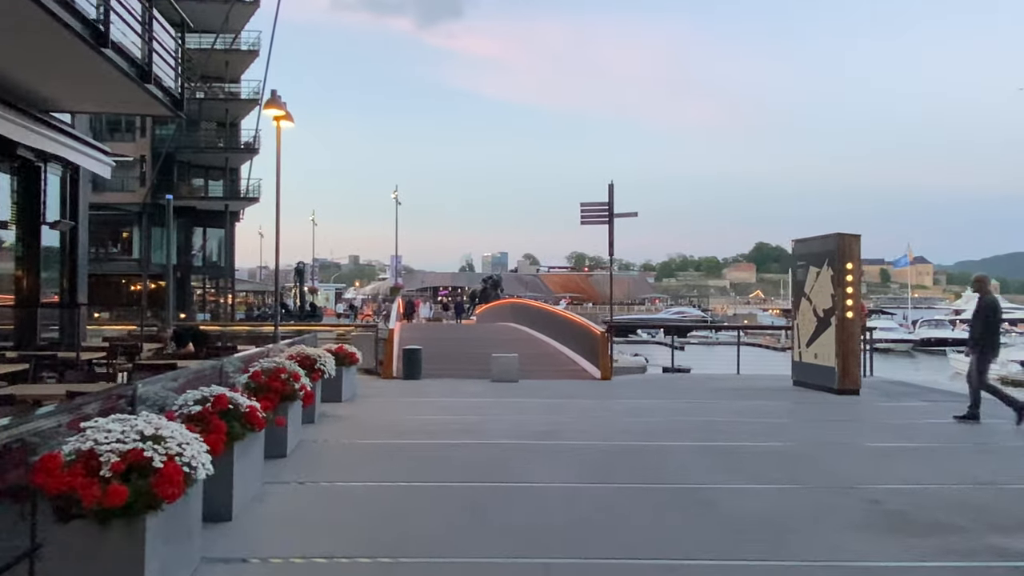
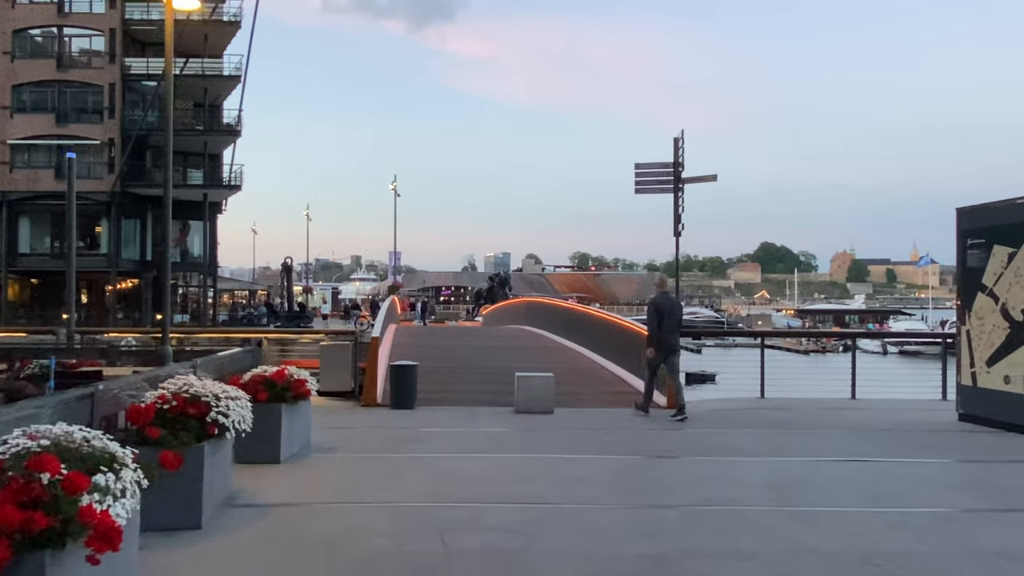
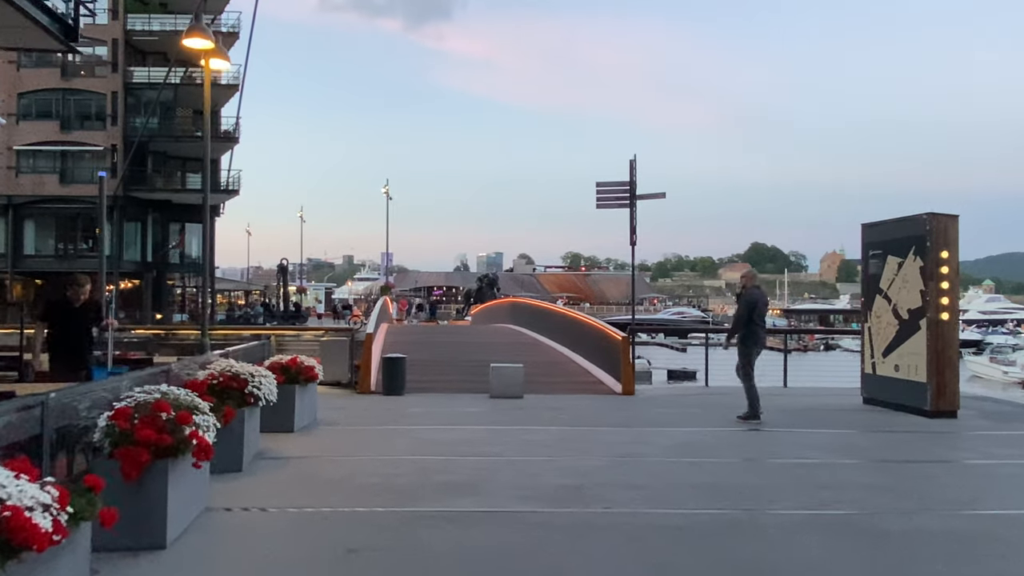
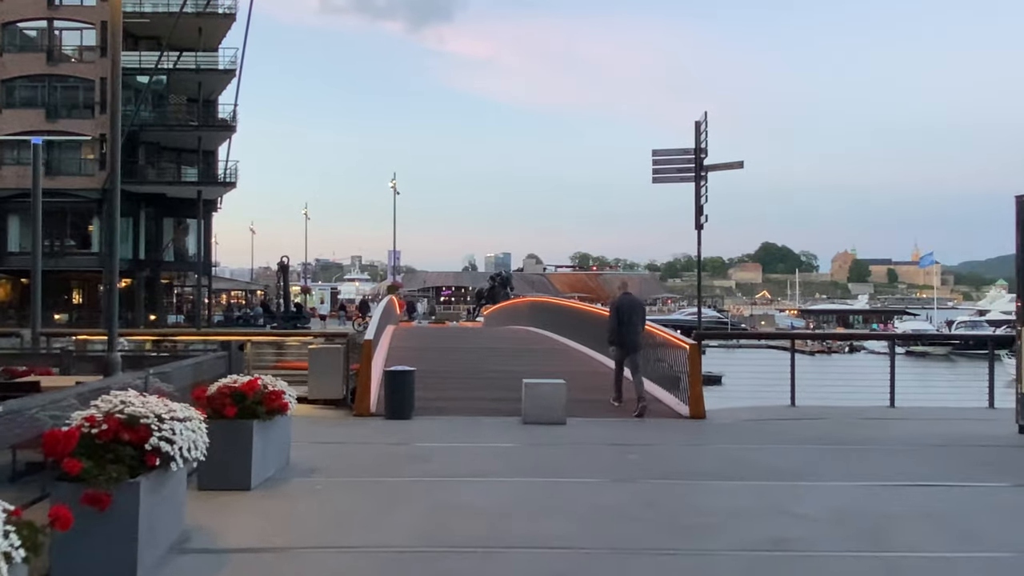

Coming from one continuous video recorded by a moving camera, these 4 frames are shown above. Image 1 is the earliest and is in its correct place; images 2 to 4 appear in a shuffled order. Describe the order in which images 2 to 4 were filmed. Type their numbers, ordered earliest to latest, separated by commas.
3, 2, 4
